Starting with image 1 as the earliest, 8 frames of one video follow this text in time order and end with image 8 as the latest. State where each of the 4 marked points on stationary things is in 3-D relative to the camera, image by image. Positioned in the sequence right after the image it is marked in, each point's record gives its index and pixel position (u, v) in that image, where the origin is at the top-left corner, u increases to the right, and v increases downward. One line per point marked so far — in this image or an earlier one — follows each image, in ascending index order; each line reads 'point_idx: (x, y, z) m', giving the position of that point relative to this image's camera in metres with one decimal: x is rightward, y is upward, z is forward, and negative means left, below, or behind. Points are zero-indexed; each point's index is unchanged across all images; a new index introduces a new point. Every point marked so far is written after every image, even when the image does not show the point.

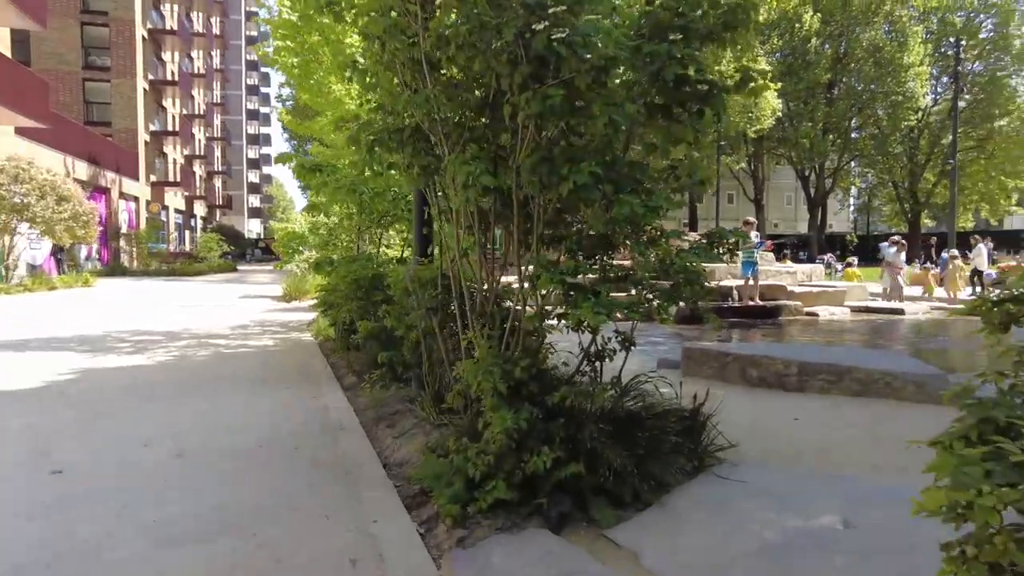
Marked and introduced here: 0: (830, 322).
0: (+6.1, -0.7, +12.8) m
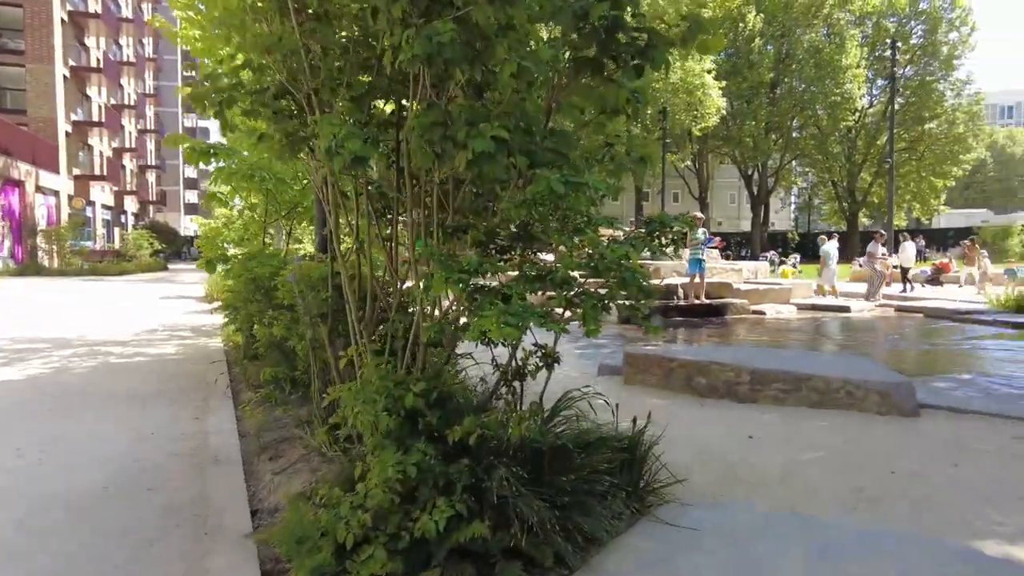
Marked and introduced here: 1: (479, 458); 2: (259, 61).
0: (+4.9, -0.6, +12.5) m
1: (-0.1, -0.6, +2.6) m
2: (-1.1, +1.0, +3.0) m
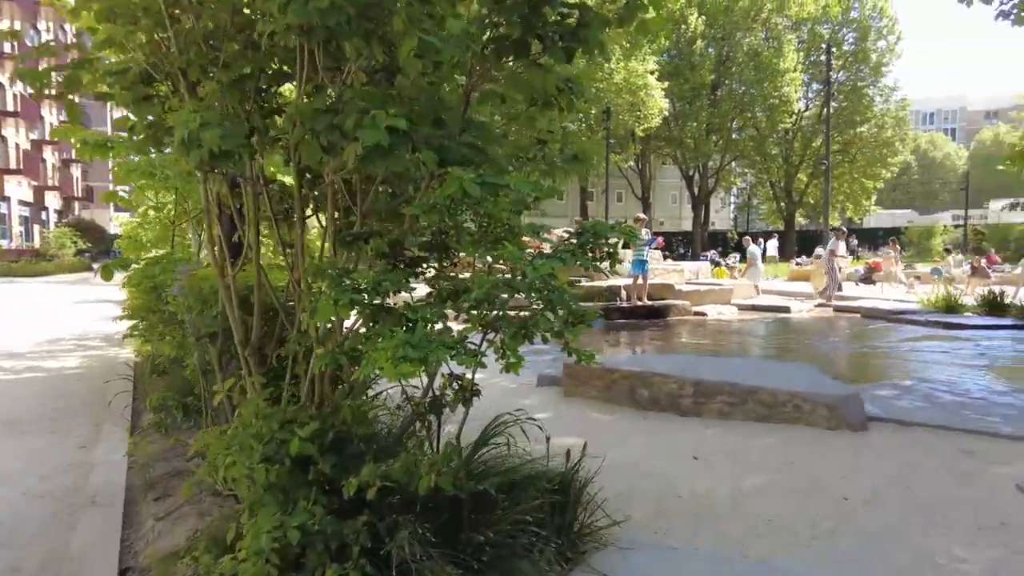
0: (+3.9, -0.7, +12.4) m
1: (-0.4, -0.7, +2.1) m
2: (-1.5, +0.9, +2.5) m
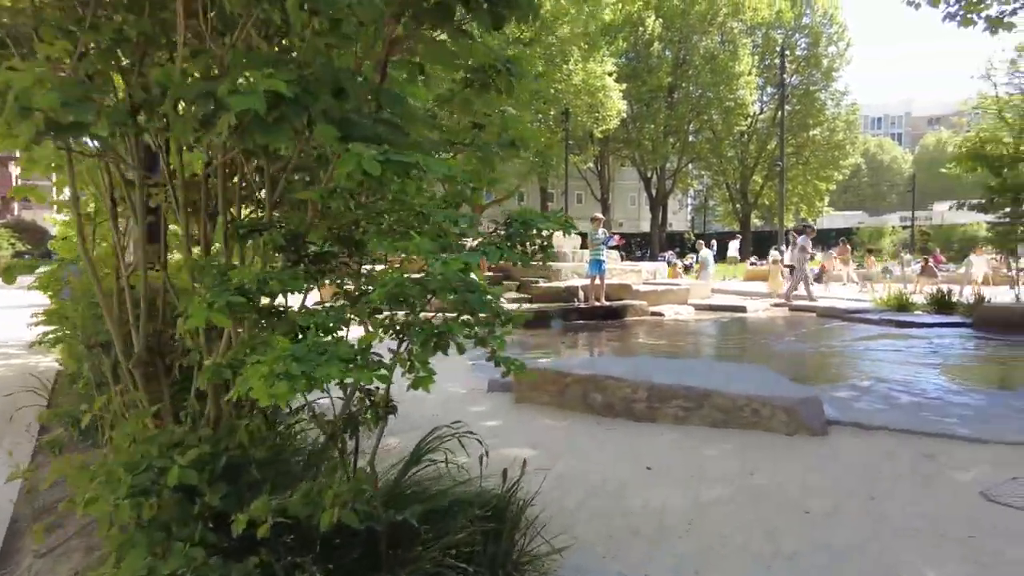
0: (+3.1, -0.7, +12.3) m
1: (-0.6, -0.7, +1.8) m
2: (-1.7, +0.9, +2.1) m
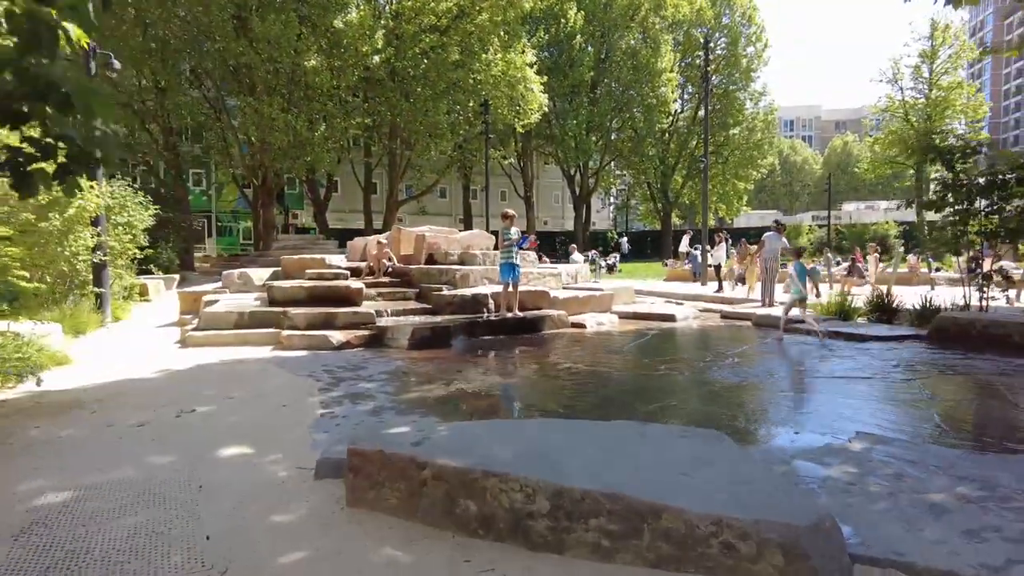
0: (+1.4, -0.8, +10.6) m
1: (-1.1, -0.9, -0.2) m
2: (-2.2, +0.7, 0.0) m
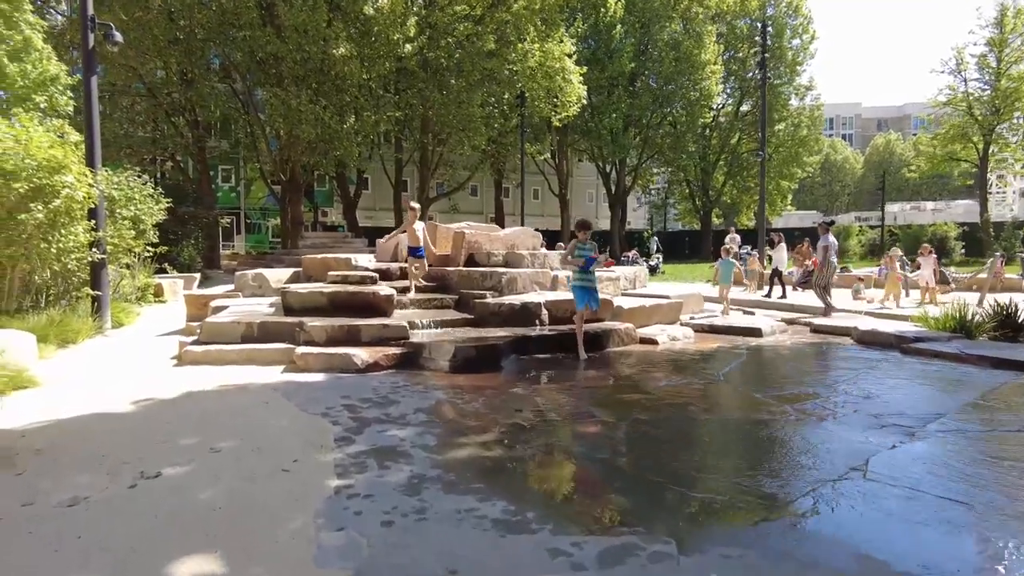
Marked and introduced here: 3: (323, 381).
0: (+2.2, -0.9, +8.8) m
1: (-0.8, -1.0, -1.9) m
2: (-1.9, +0.7, -1.7) m
3: (-1.9, -0.9, +6.7) m
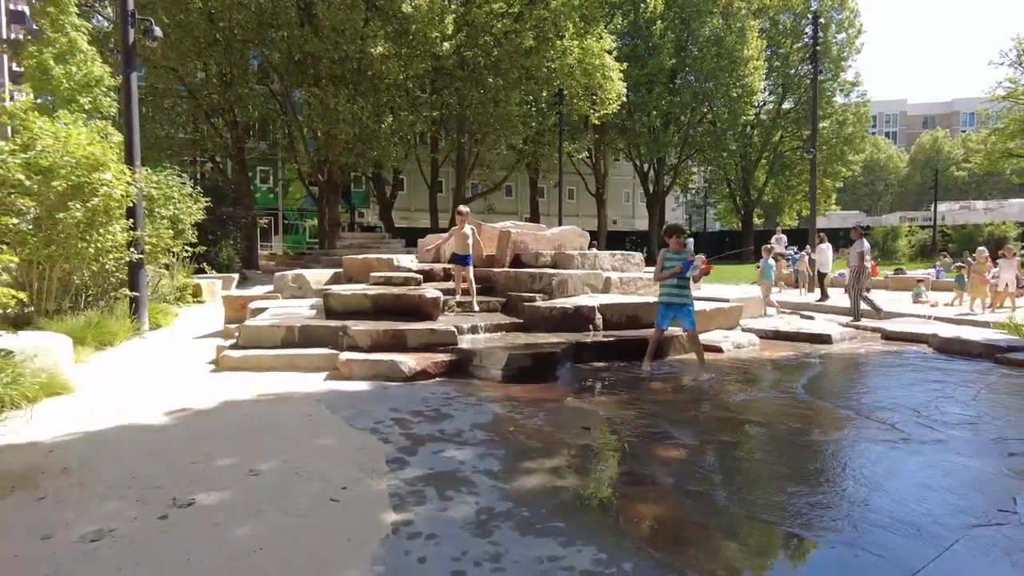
0: (+2.8, -0.9, +8.1) m
1: (-0.6, -1.0, -2.5) m
2: (-1.7, +0.6, -2.2) m
3: (-1.3, -1.0, +6.2) m
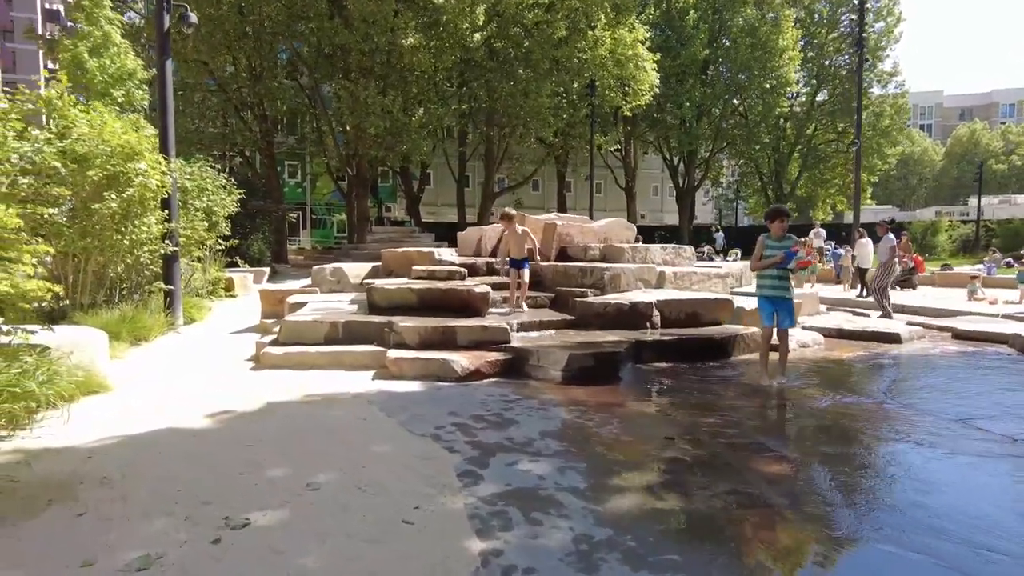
0: (+3.5, -0.9, +7.5) m
1: (-0.4, -1.0, -2.9) m
2: (-1.4, +0.6, -2.6) m
3: (-0.8, -0.9, +5.8) m
